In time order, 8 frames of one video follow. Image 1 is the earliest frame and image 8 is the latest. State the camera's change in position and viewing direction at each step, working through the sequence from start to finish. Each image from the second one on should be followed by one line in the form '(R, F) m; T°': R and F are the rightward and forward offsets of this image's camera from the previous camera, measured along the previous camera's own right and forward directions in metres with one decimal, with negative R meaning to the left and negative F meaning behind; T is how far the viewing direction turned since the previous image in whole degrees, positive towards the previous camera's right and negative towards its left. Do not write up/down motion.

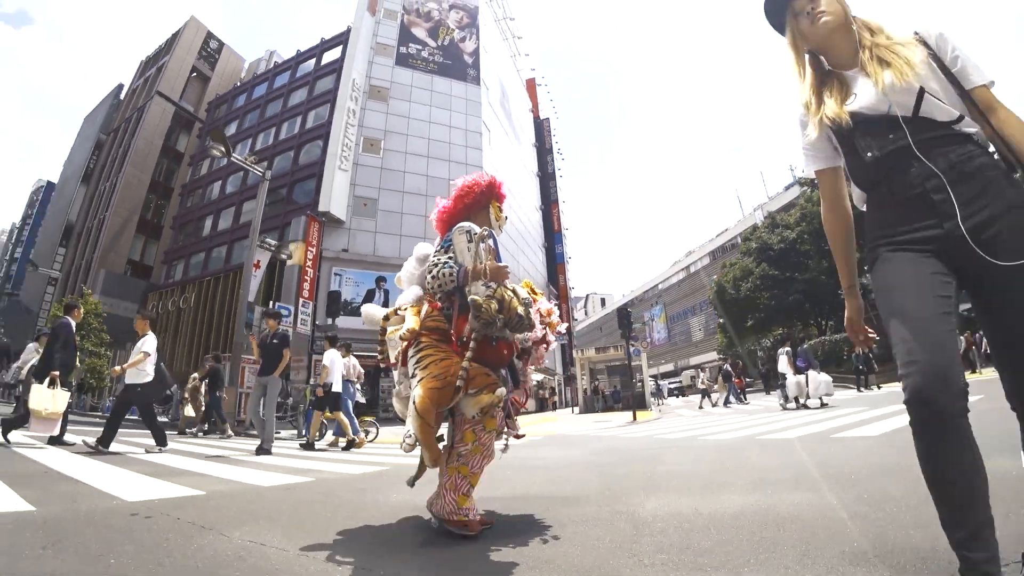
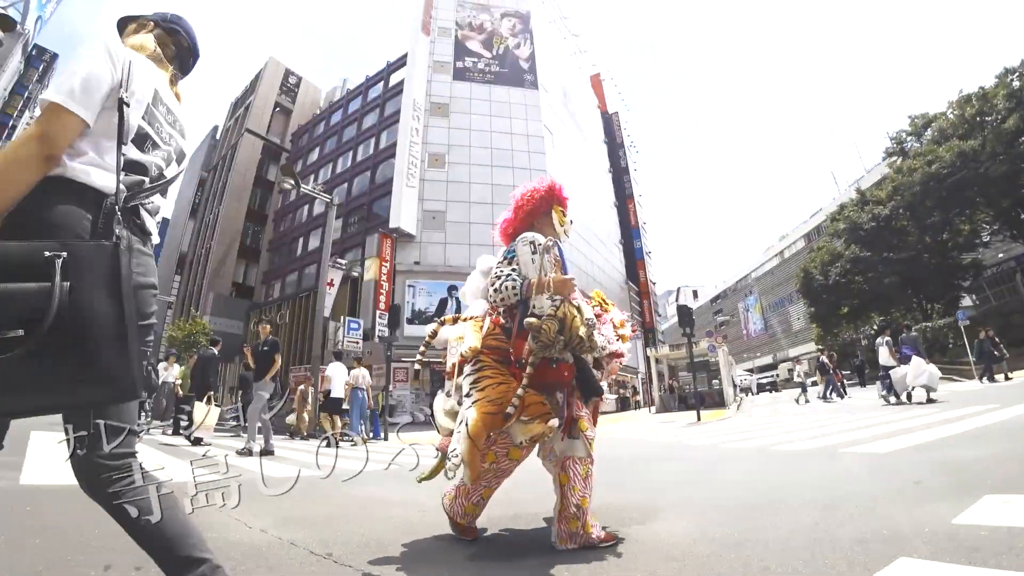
(+0.4, 0.0) m; -9°
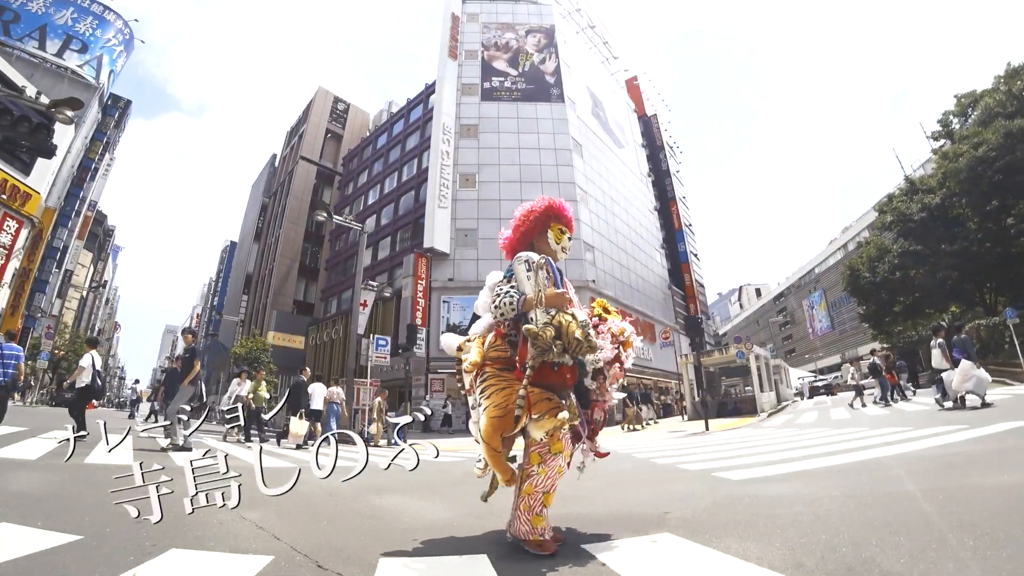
(+0.8, -0.4) m; -6°
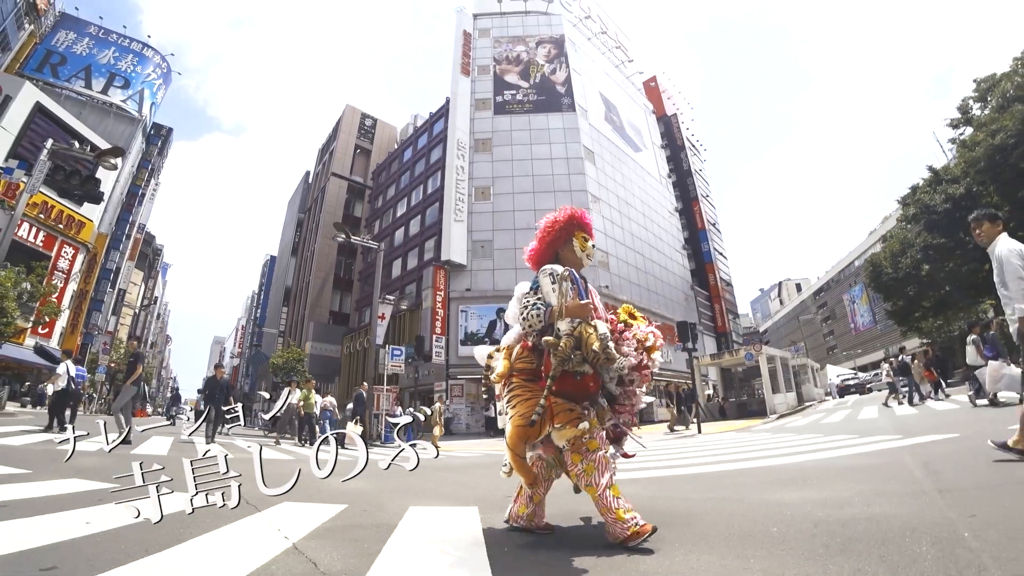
(+0.7, -0.5) m; -4°
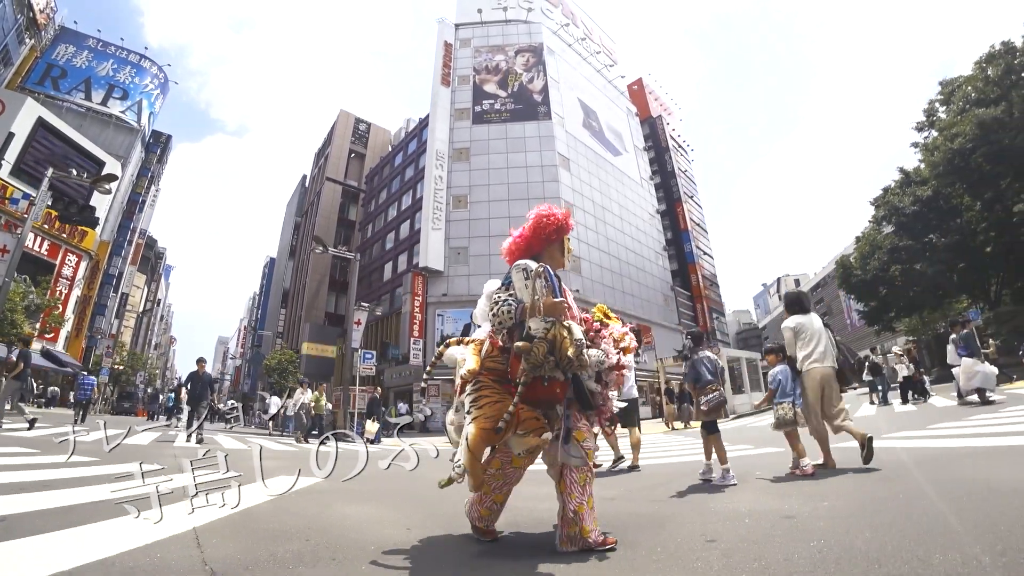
(+1.1, -0.6) m; -1°
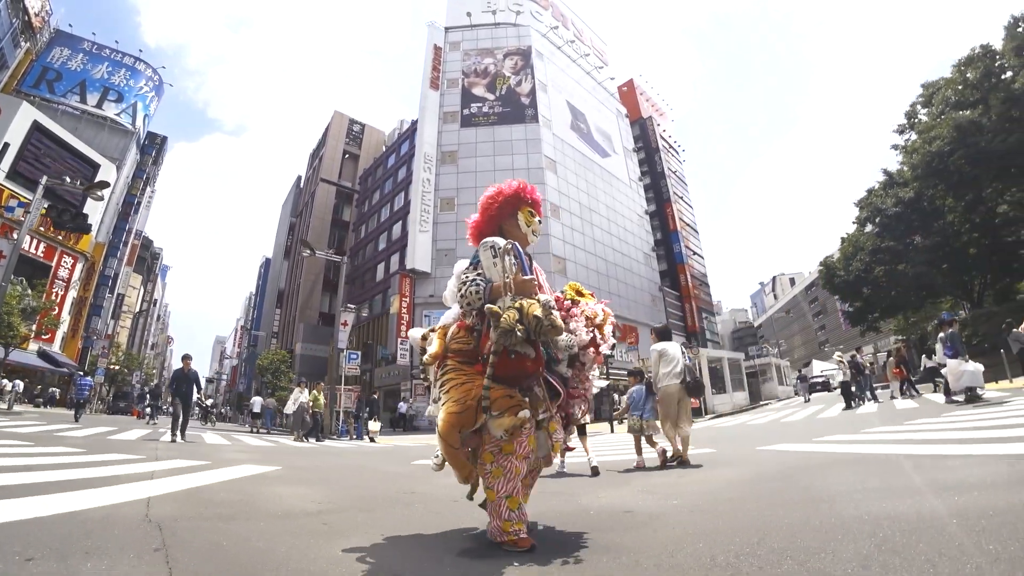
(+0.5, -0.3) m; 0°
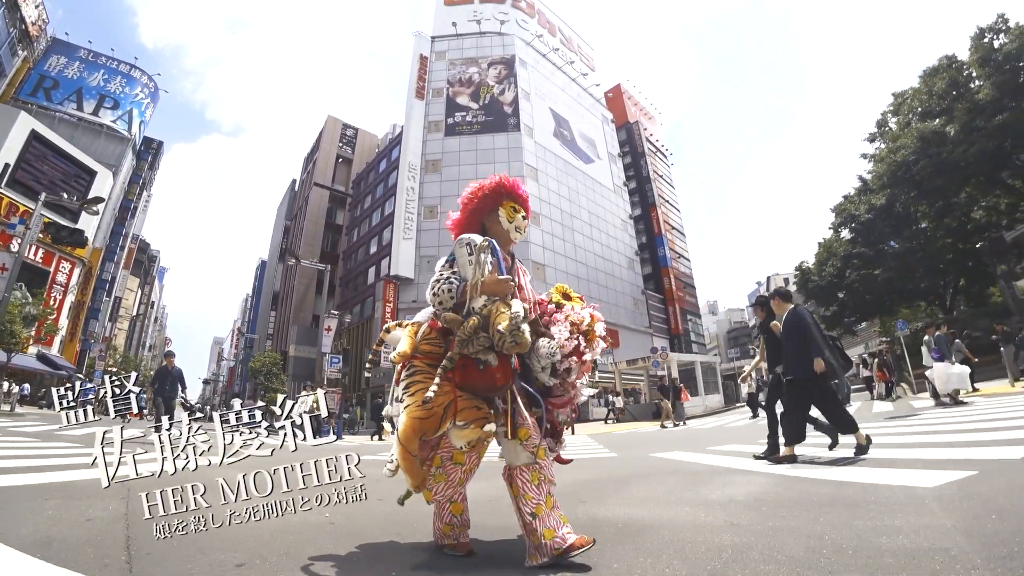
(+0.8, -0.5) m; 0°
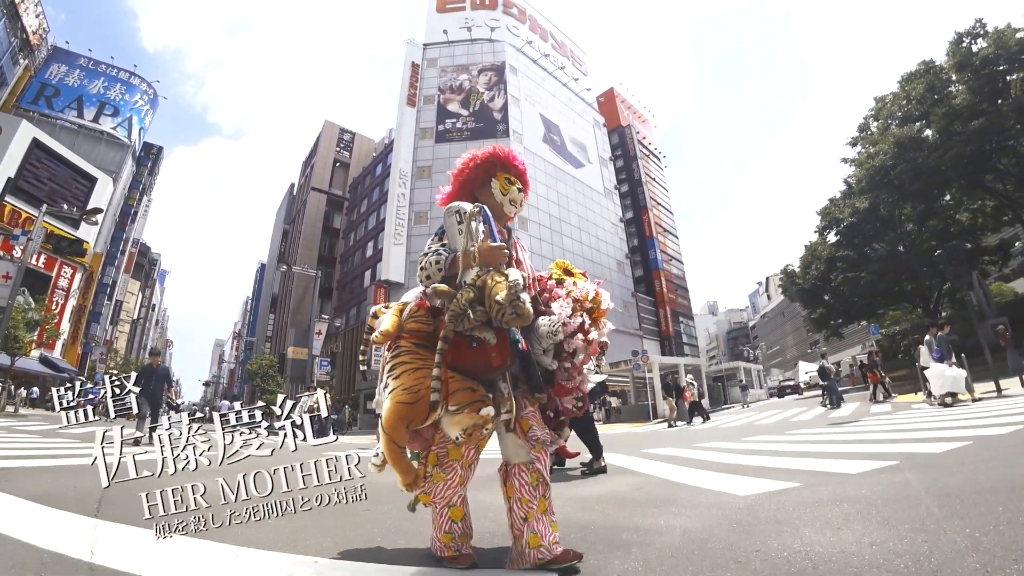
(+0.6, -0.3) m; 0°
